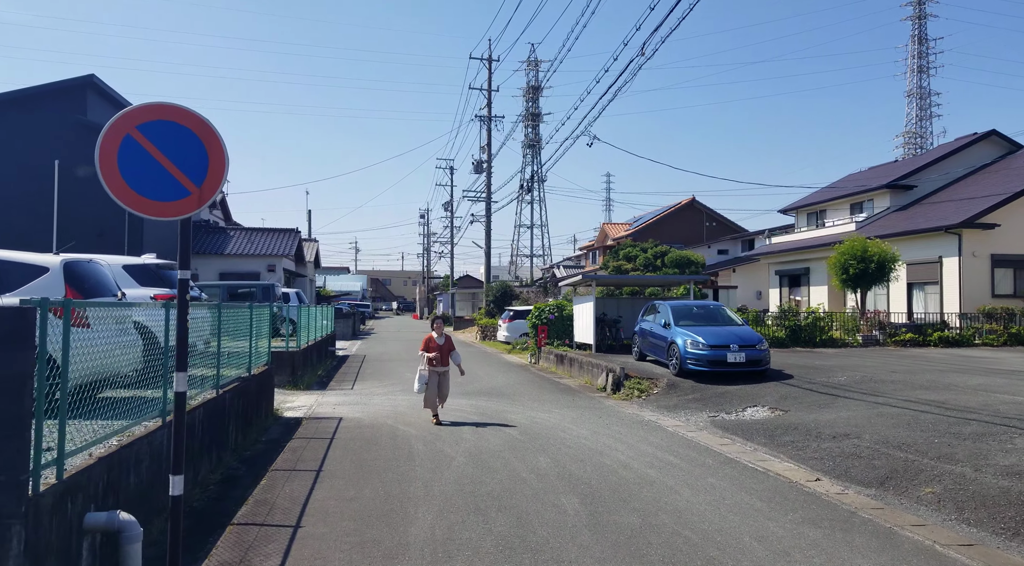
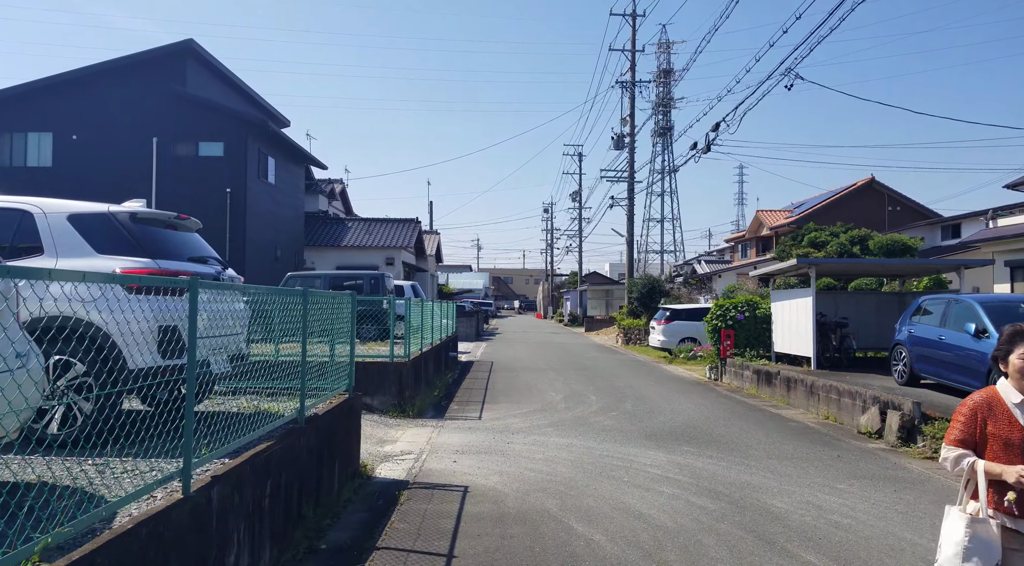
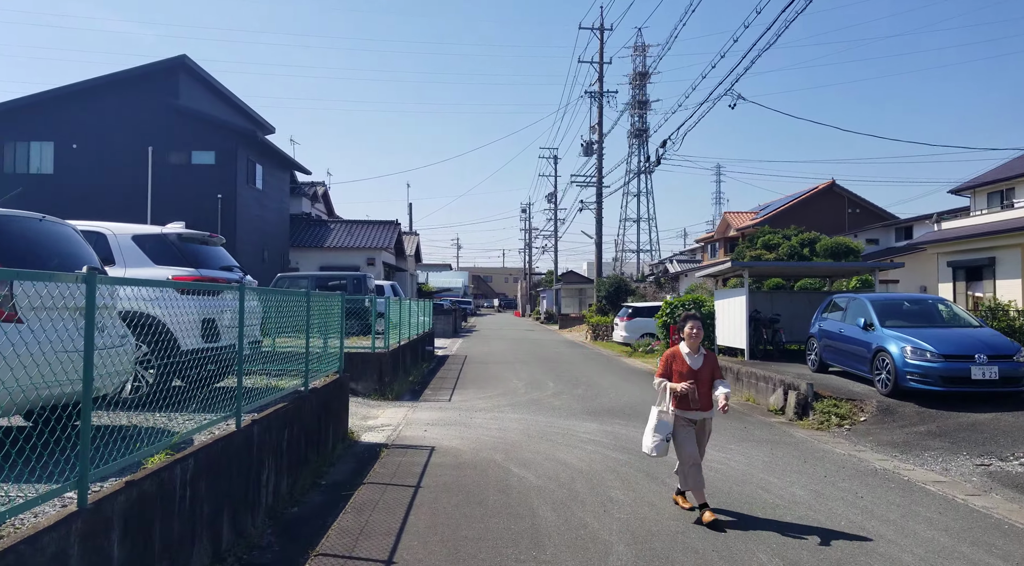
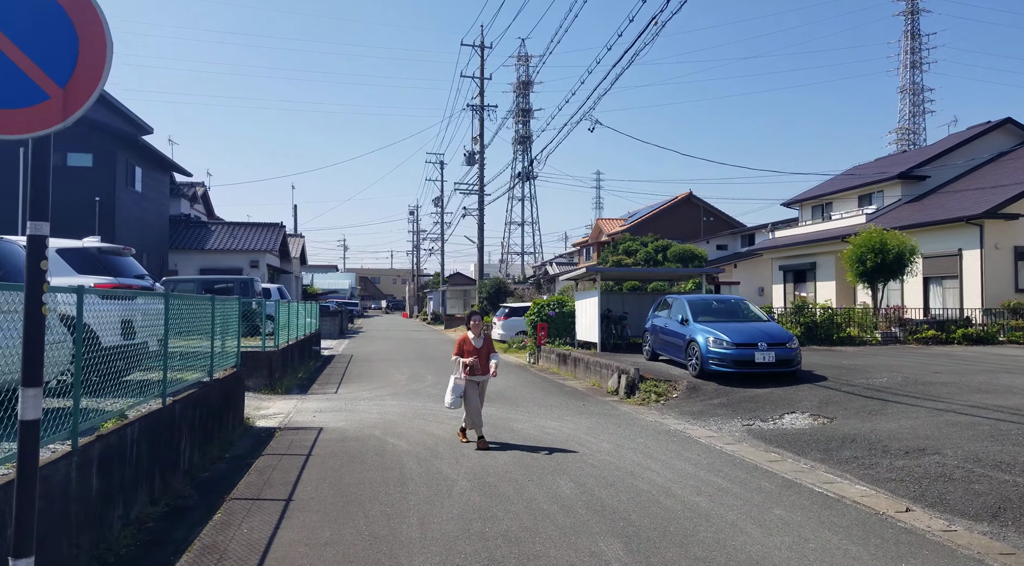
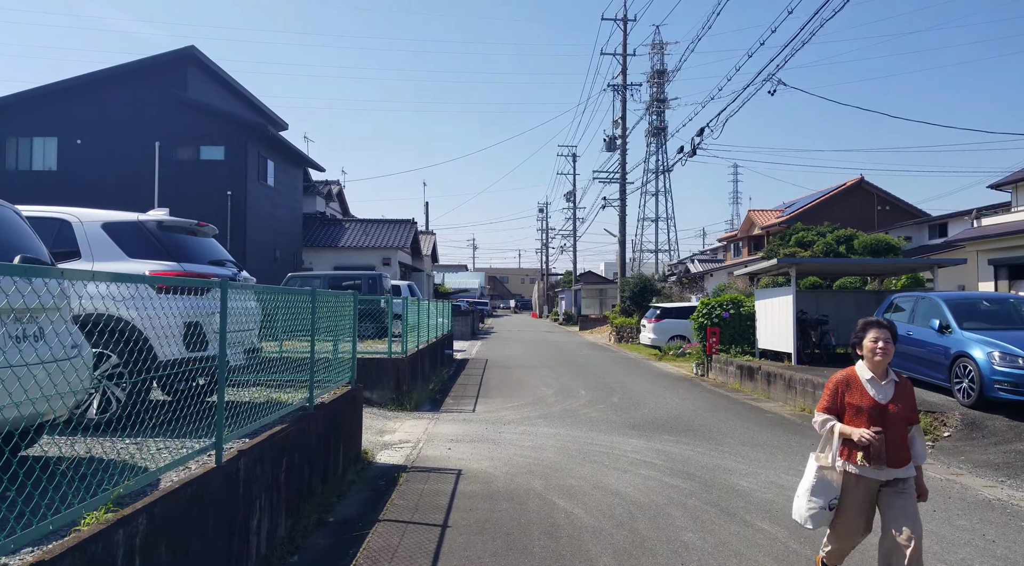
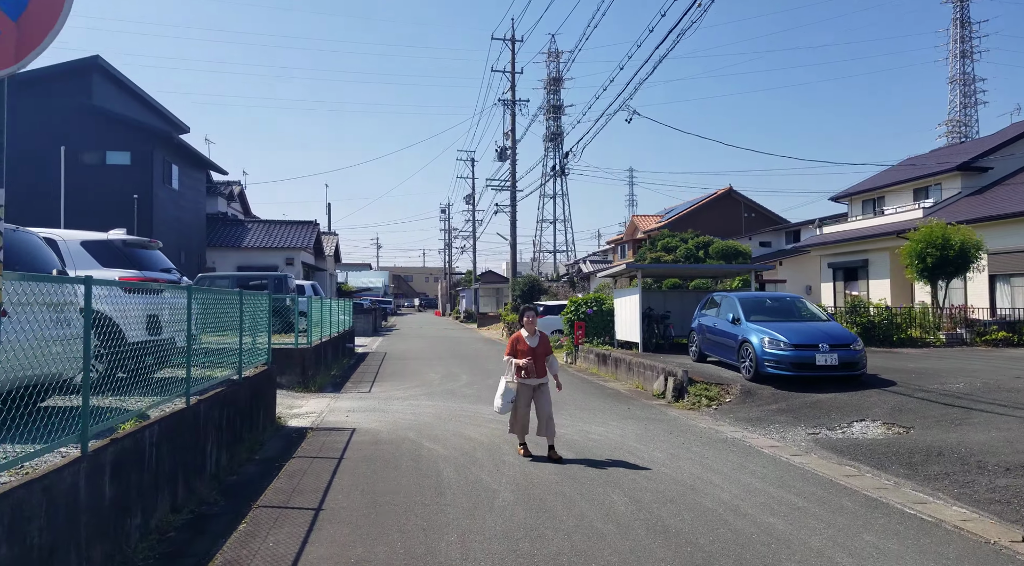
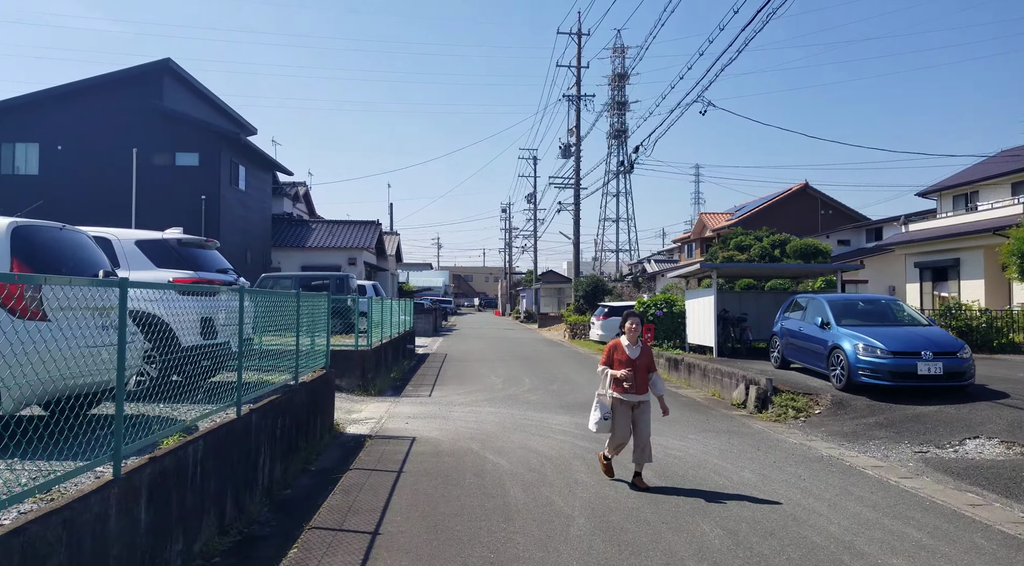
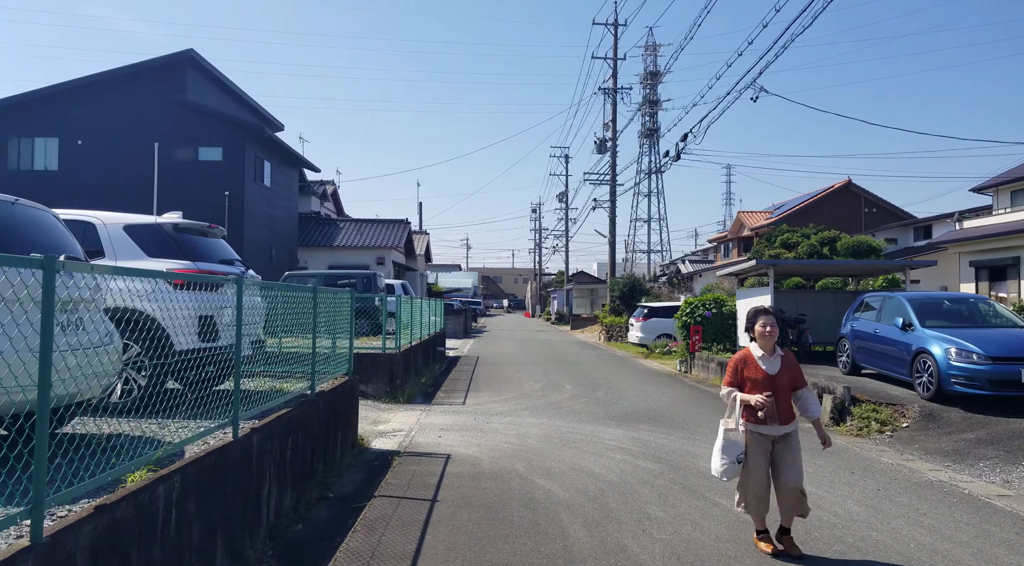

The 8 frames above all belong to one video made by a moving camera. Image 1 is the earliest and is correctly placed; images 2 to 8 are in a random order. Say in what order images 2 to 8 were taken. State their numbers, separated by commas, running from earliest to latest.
4, 6, 7, 3, 8, 5, 2
